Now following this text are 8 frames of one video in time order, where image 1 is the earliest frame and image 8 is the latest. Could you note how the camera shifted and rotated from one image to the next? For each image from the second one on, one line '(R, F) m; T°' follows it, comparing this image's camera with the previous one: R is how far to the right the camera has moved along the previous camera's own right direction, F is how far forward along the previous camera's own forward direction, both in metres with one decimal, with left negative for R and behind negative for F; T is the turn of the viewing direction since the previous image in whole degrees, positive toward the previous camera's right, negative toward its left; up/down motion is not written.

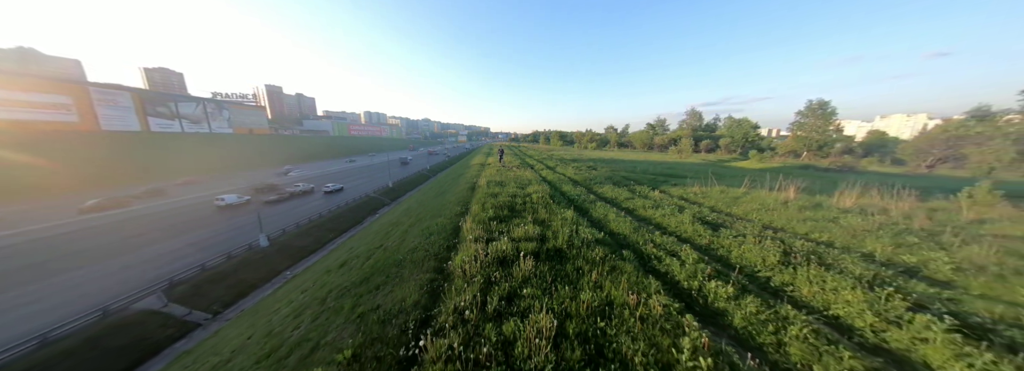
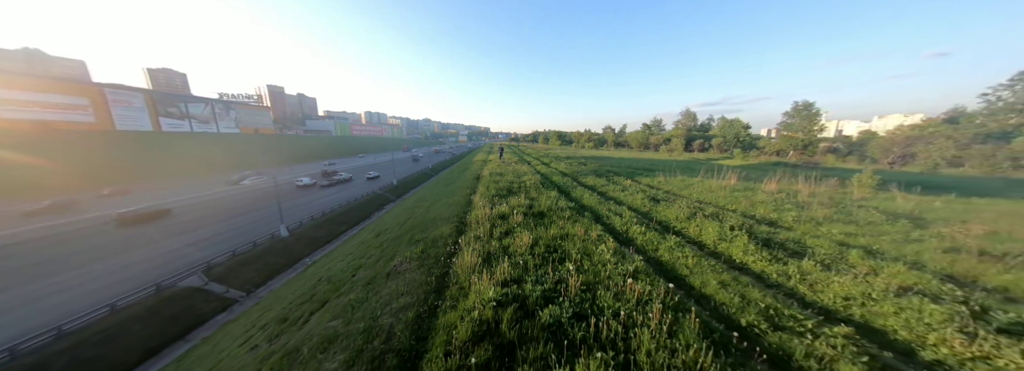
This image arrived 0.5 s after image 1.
(+0.1, -2.9) m; 0°
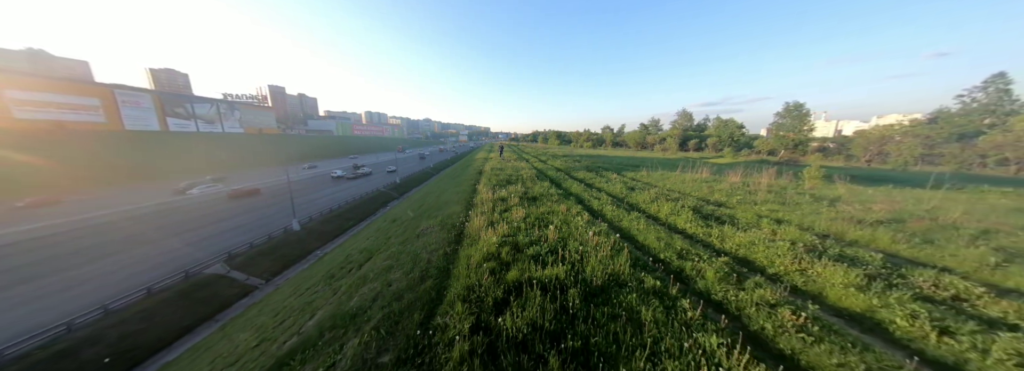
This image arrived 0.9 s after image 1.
(+0.1, -2.0) m; 0°
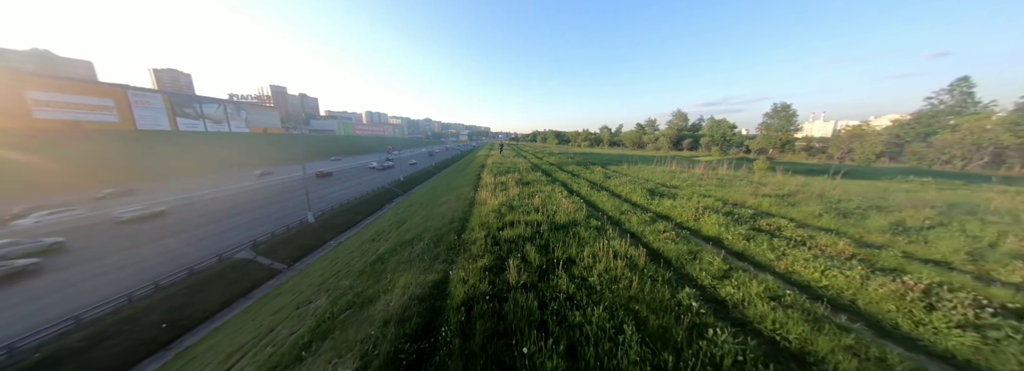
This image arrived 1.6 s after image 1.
(+0.1, -2.8) m; 0°
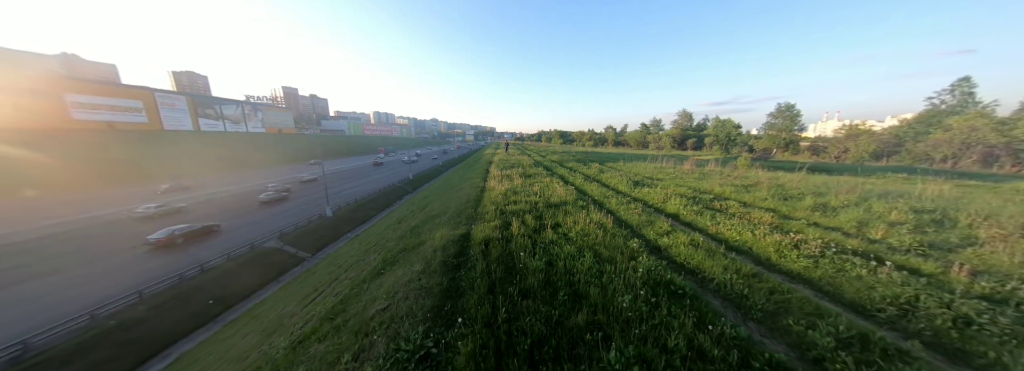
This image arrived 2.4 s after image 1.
(+0.1, -2.0) m; -1°
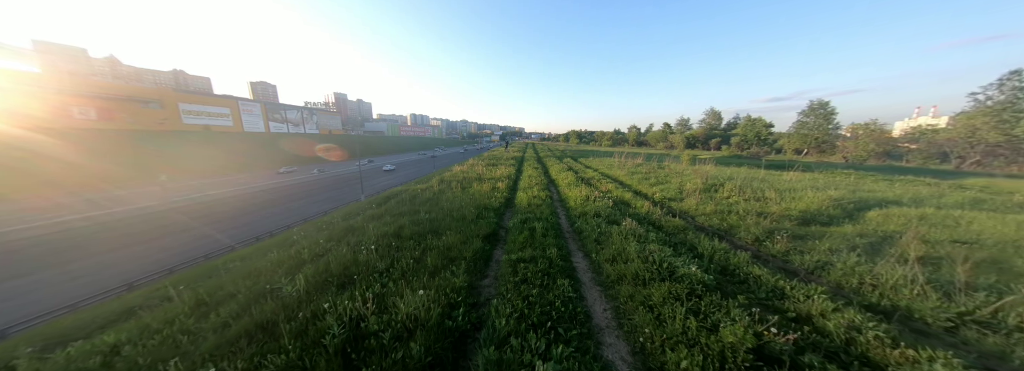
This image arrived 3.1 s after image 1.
(+5.1, -4.6) m; -7°
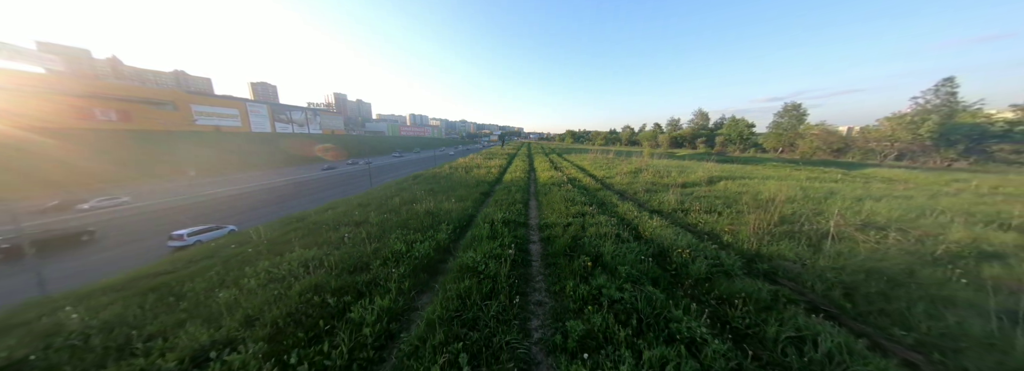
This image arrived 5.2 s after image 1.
(+0.7, -4.5) m; 0°
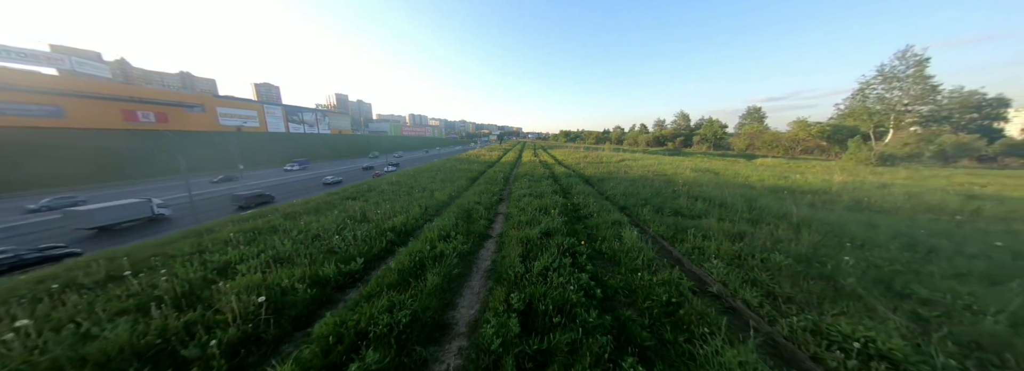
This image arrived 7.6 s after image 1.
(+0.5, -8.7) m; 0°
